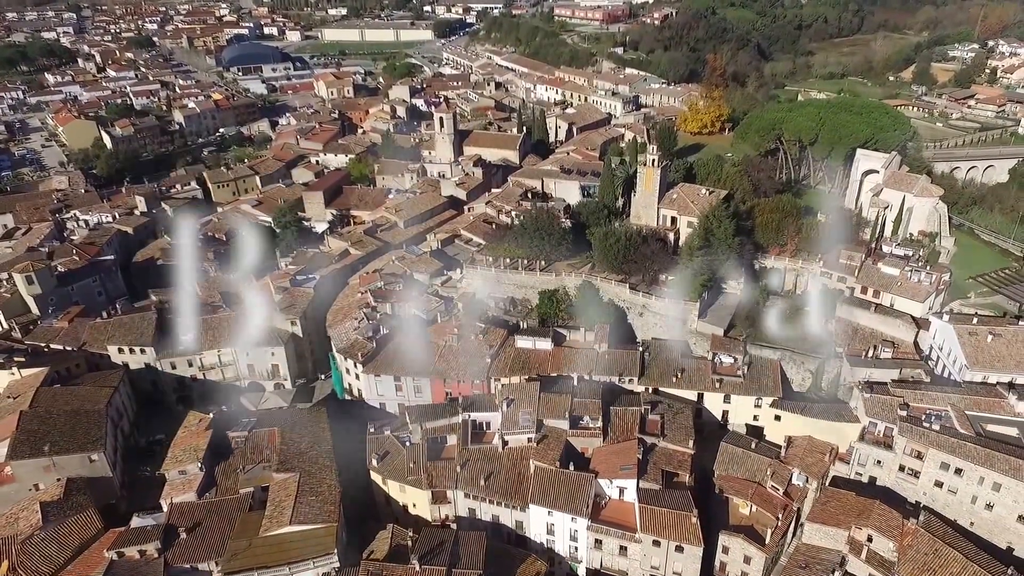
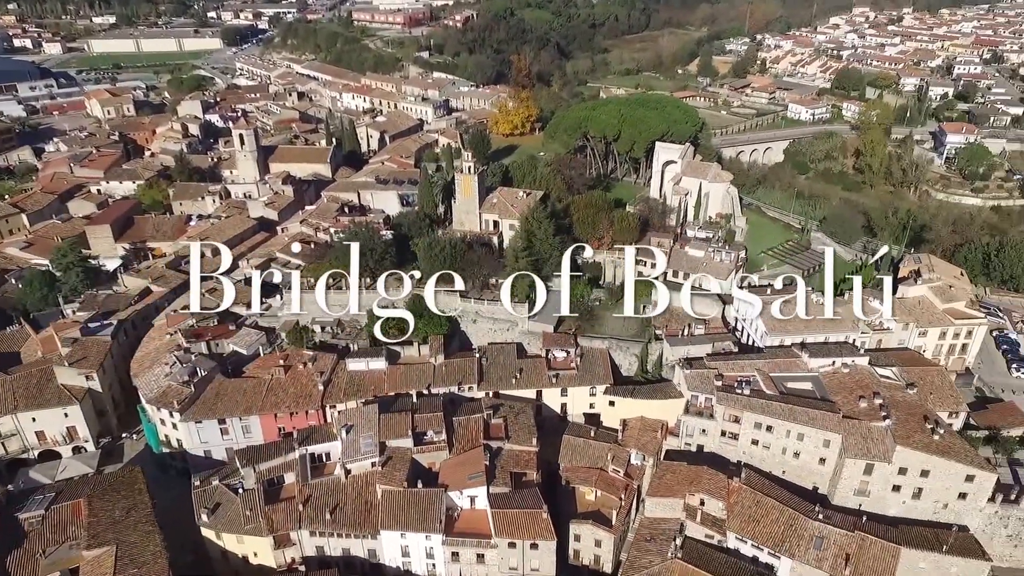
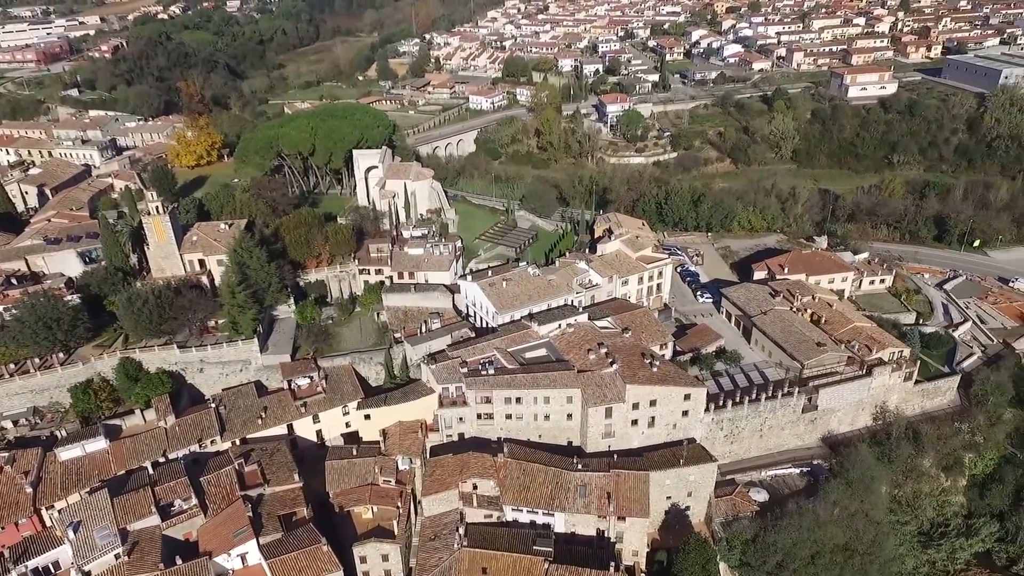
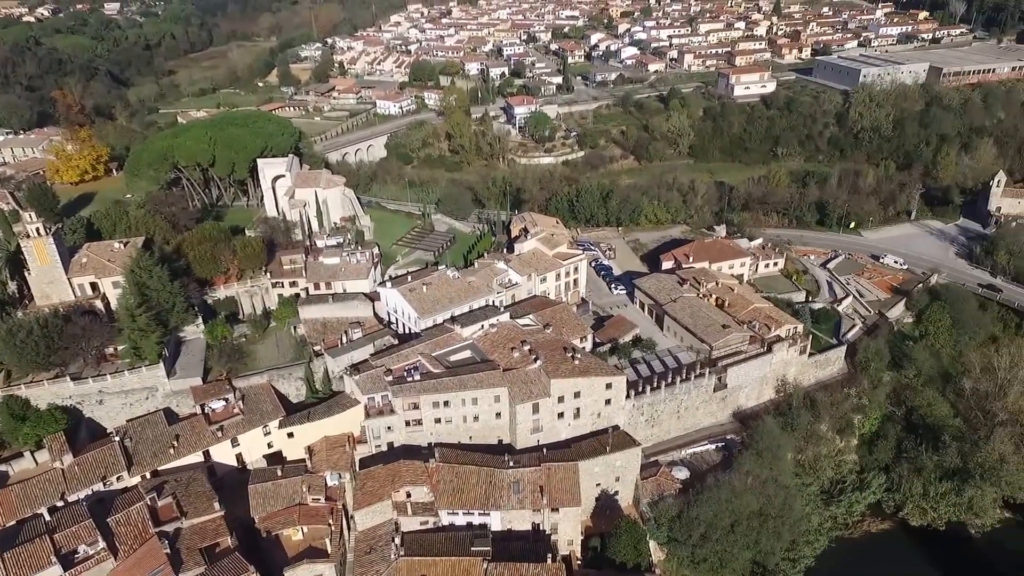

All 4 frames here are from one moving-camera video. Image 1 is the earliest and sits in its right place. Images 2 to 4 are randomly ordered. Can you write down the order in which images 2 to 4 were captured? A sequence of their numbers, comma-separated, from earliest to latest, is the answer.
2, 3, 4
